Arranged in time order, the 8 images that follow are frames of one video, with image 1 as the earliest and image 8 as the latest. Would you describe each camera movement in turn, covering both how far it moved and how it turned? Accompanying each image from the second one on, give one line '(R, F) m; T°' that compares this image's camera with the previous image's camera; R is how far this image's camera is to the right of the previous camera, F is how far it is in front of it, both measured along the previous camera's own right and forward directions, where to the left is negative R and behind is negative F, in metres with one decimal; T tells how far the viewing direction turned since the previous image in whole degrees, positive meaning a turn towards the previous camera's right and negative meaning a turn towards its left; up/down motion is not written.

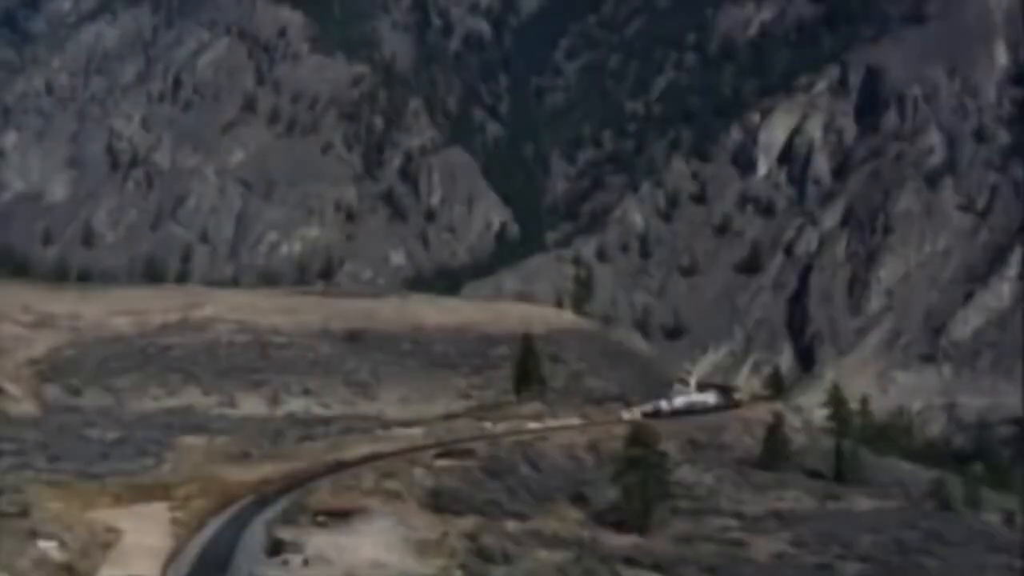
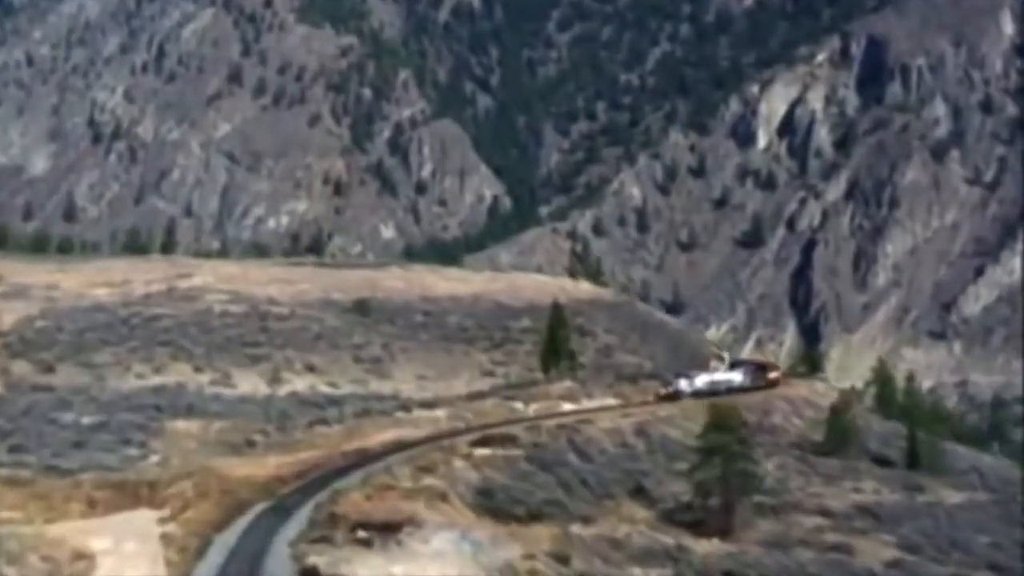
(-1.6, +7.9) m; +1°
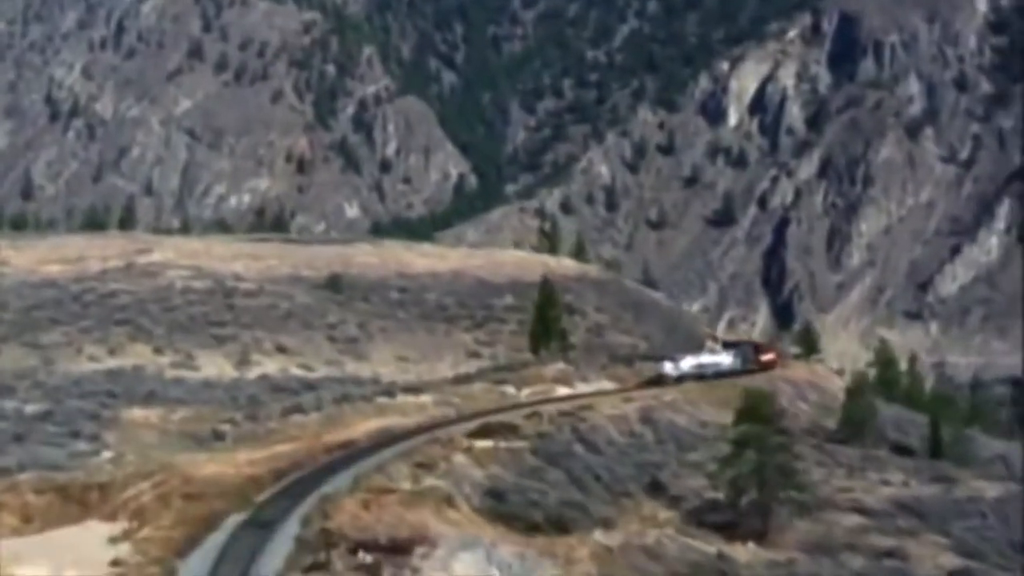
(-0.9, +5.0) m; +1°
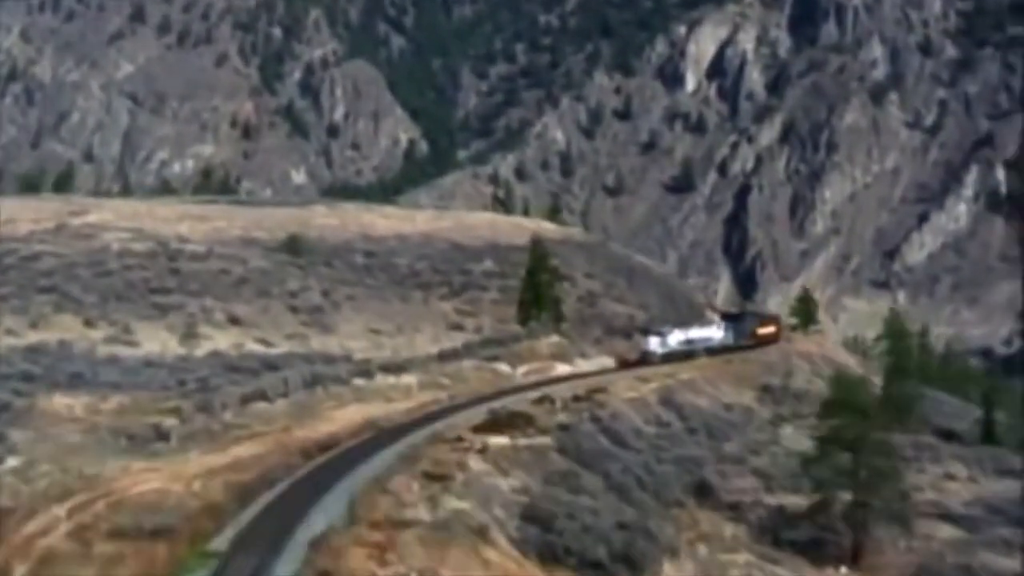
(-1.2, +7.6) m; +2°
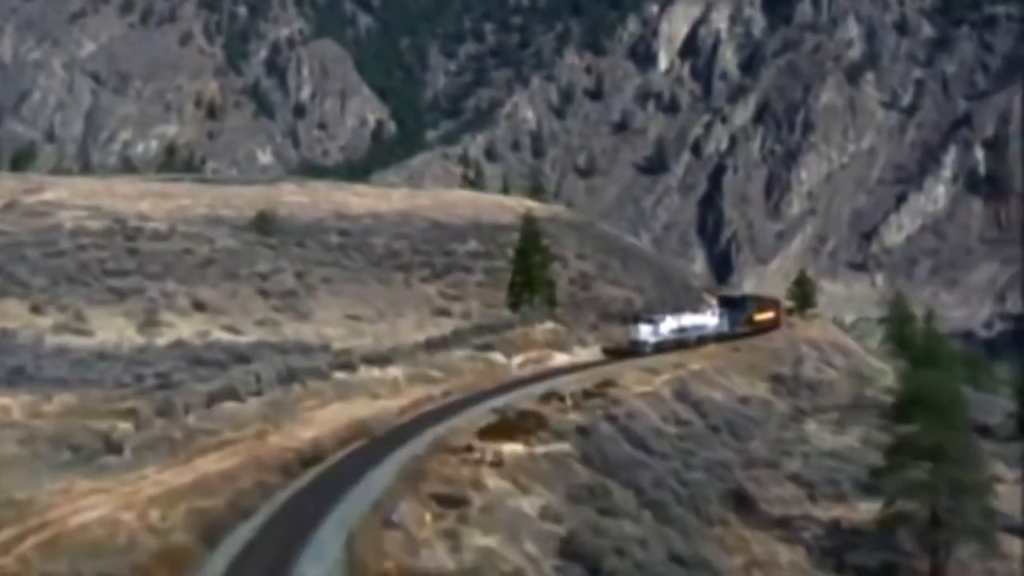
(-0.7, +4.3) m; +1°
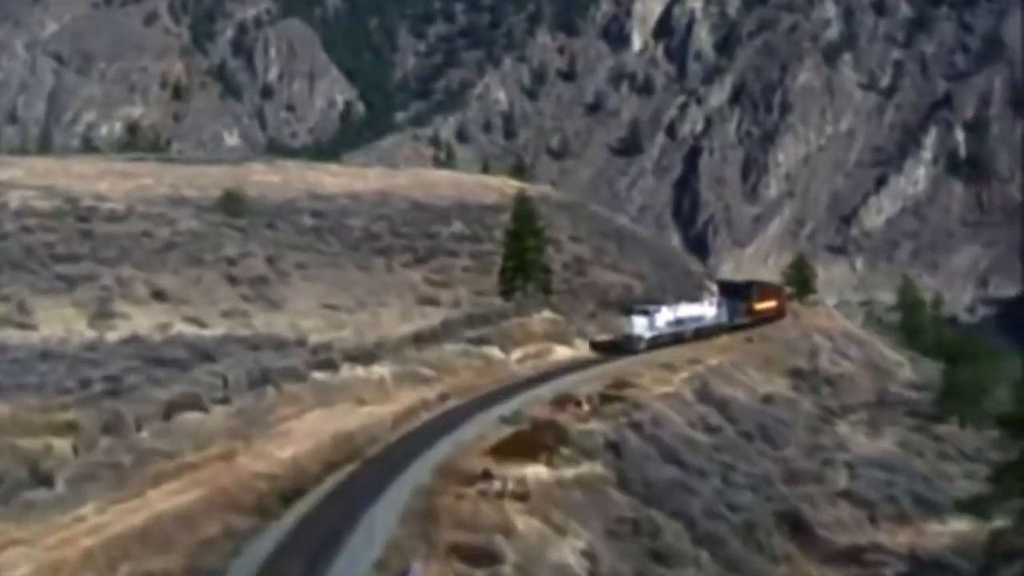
(-0.6, +4.4) m; +1°
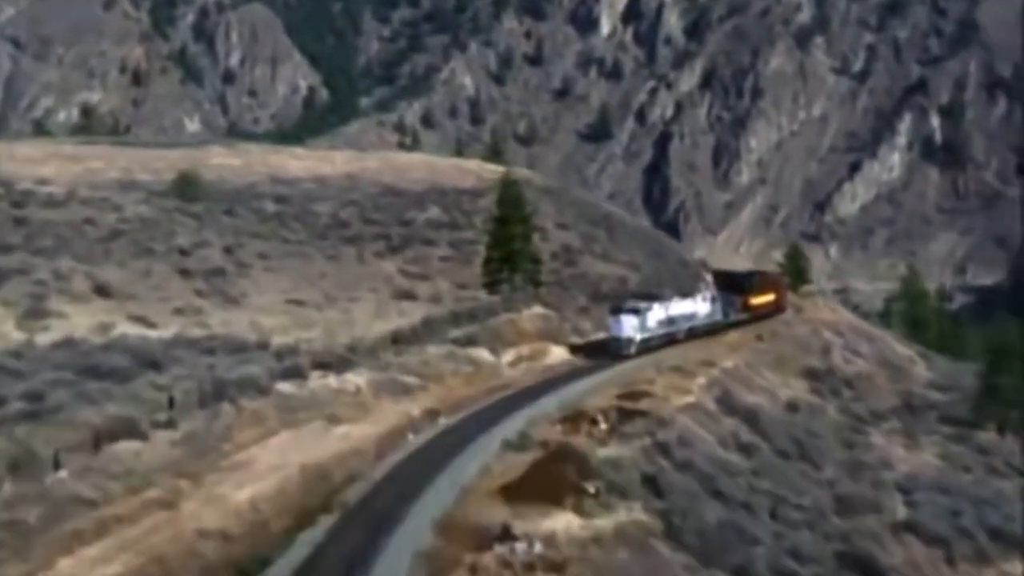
(-0.5, +4.4) m; +1°
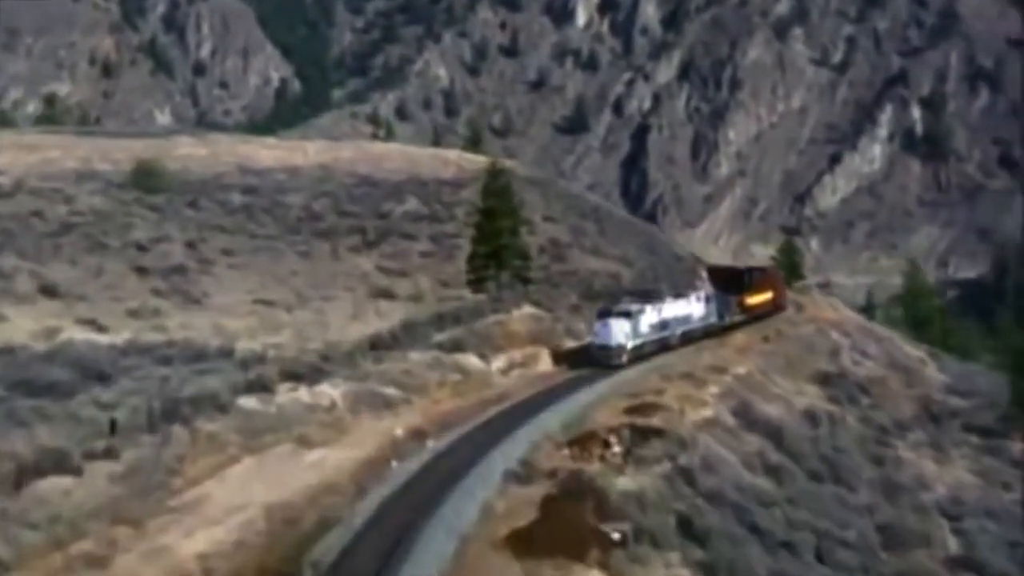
(-0.3, +3.1) m; +1°
